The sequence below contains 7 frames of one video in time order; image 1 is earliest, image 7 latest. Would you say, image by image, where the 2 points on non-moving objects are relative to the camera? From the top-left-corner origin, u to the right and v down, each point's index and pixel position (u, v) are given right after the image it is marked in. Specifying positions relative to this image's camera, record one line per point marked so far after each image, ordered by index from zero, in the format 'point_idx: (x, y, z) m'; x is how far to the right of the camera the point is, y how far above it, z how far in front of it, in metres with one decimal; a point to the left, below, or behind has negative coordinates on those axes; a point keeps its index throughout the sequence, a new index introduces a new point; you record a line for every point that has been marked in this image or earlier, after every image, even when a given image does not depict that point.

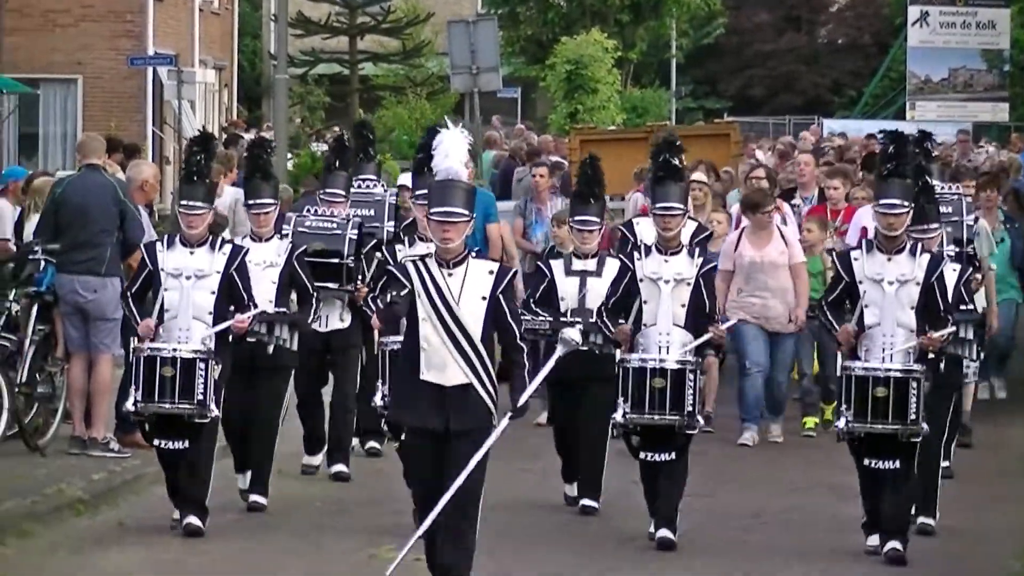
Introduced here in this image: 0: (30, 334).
0: (-2.9, -0.3, +11.8) m
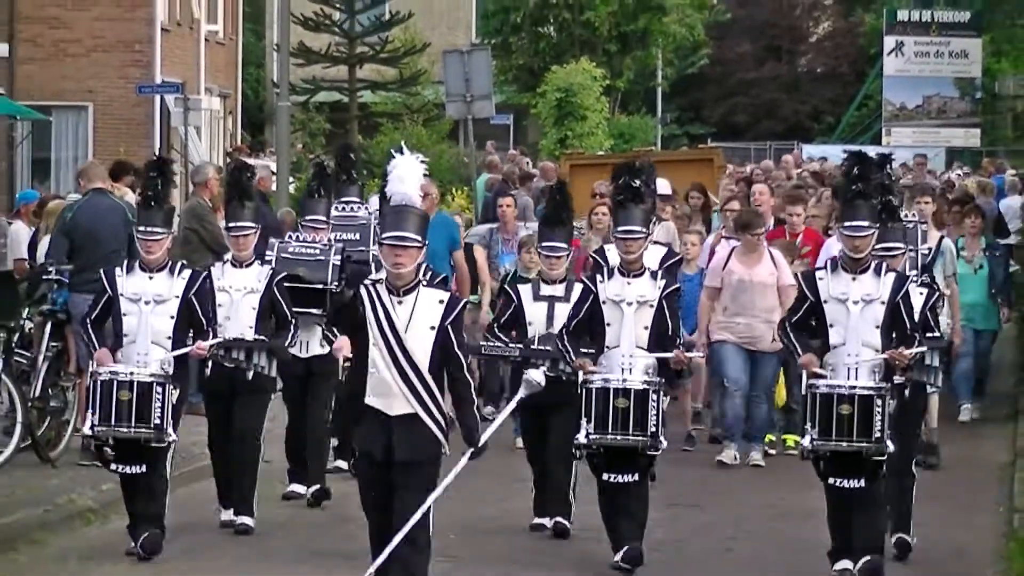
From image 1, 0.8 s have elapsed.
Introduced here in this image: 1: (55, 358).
0: (-3.0, -0.4, +12.4) m
1: (-3.0, -0.5, +12.5) m
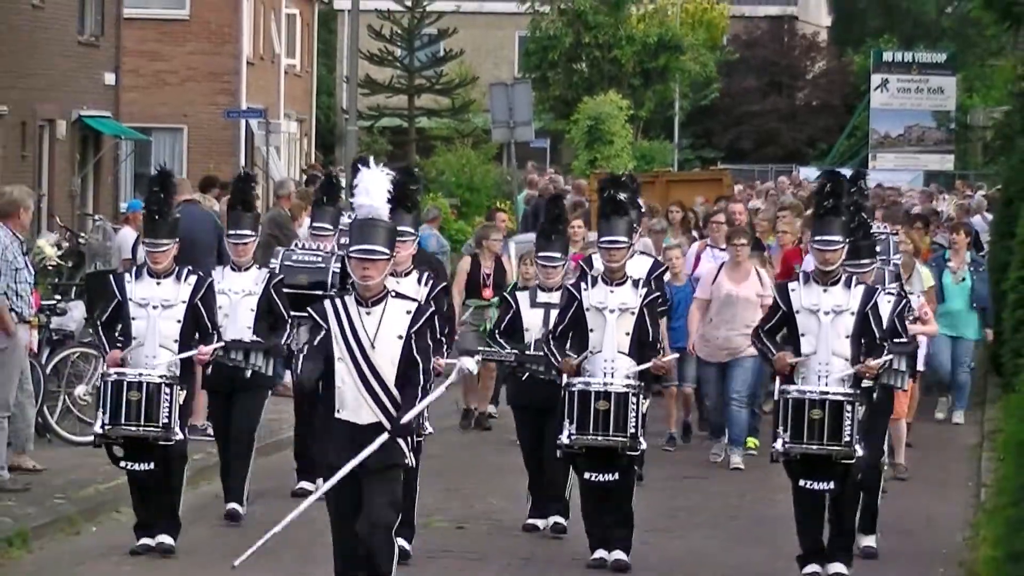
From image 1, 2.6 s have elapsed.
0: (-2.8, -0.4, +14.7) m
1: (-2.7, -0.5, +14.9) m
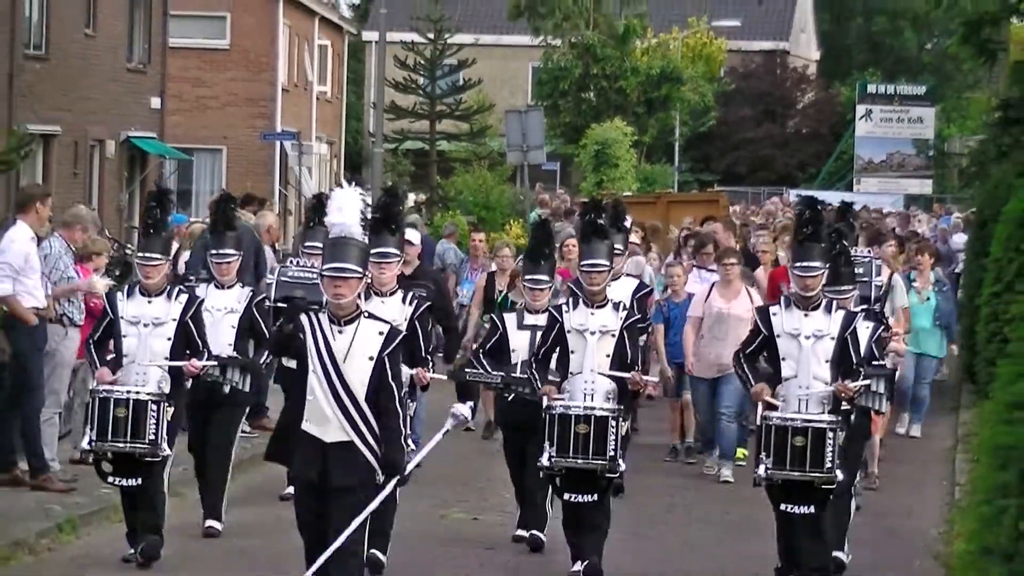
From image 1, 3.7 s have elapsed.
0: (-2.7, -0.5, +16.2) m
1: (-2.6, -0.5, +16.4) m
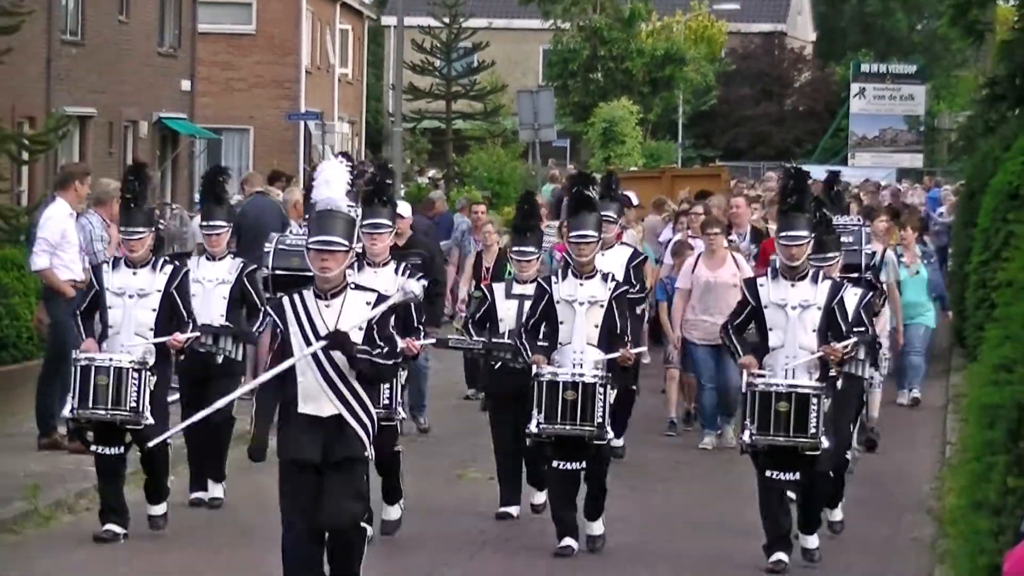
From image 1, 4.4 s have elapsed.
0: (-2.6, -0.2, +17.3) m
1: (-2.5, -0.3, +17.4) m
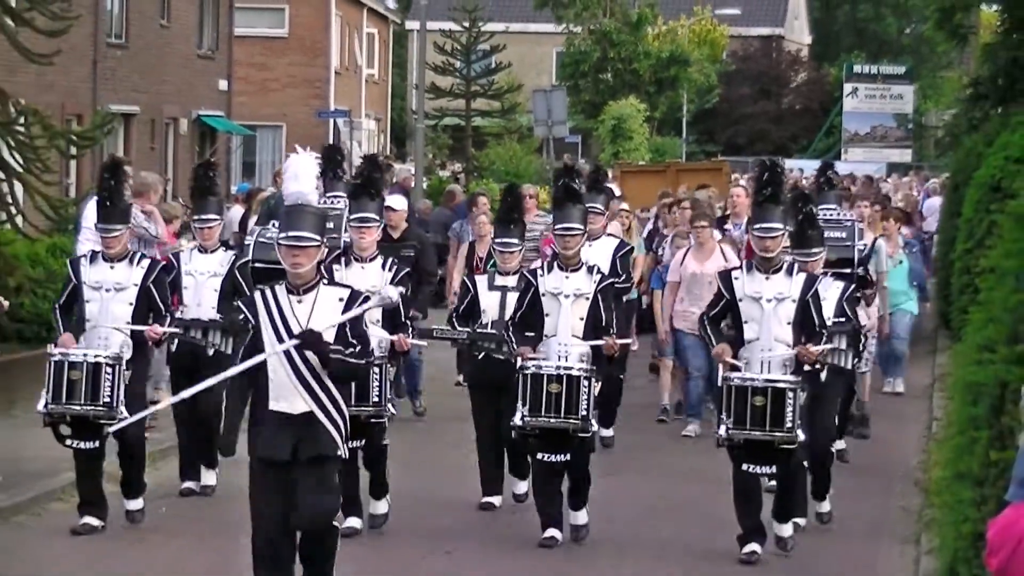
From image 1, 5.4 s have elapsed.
0: (-2.4, -0.1, +18.7) m
1: (-2.4, -0.2, +18.9) m
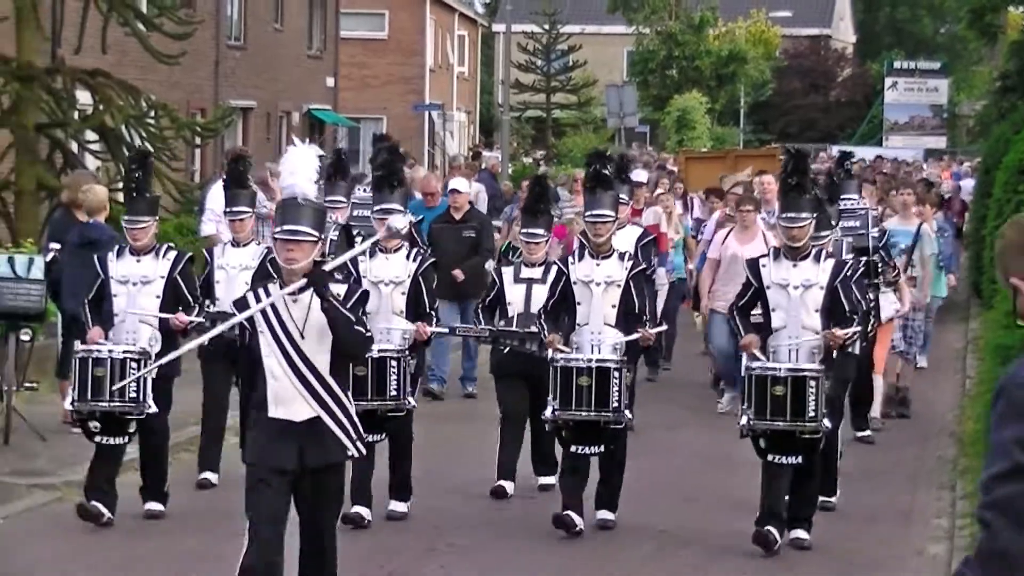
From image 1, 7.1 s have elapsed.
0: (-1.6, +0.1, +21.3) m
1: (-1.6, +0.1, +21.5) m
